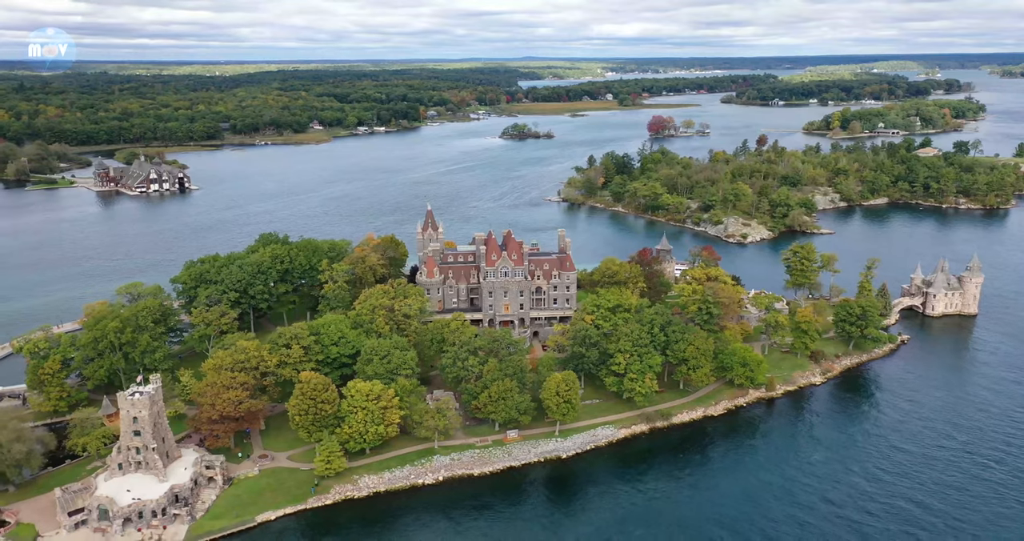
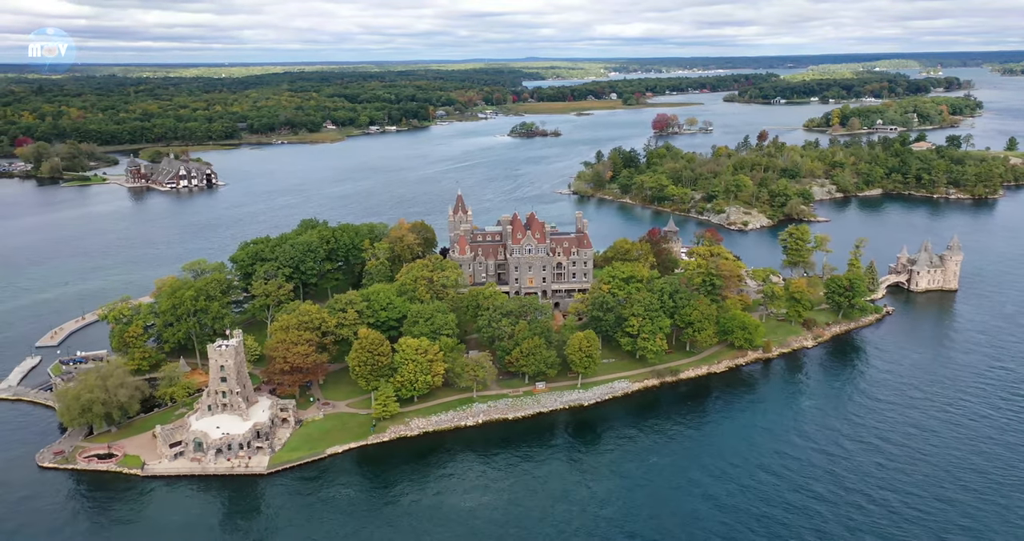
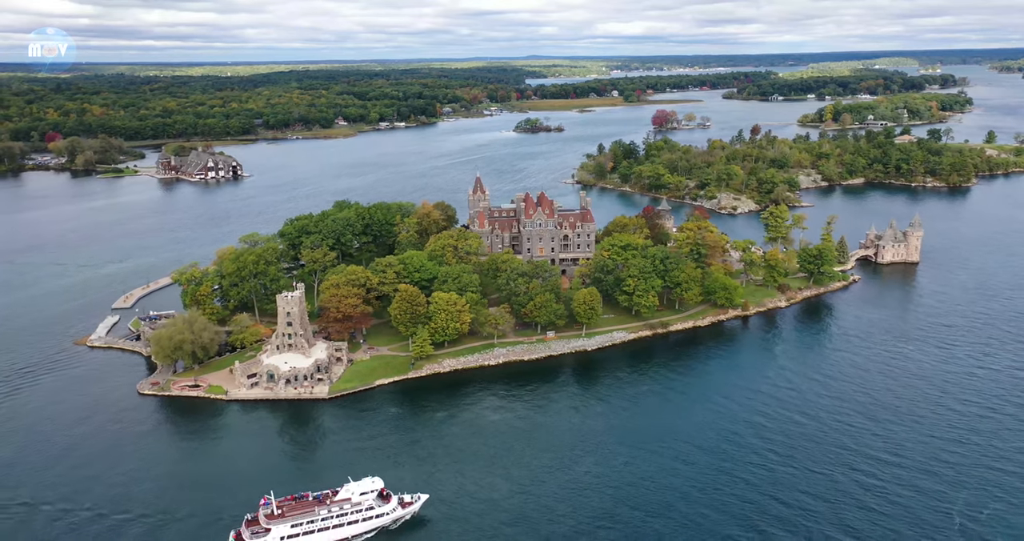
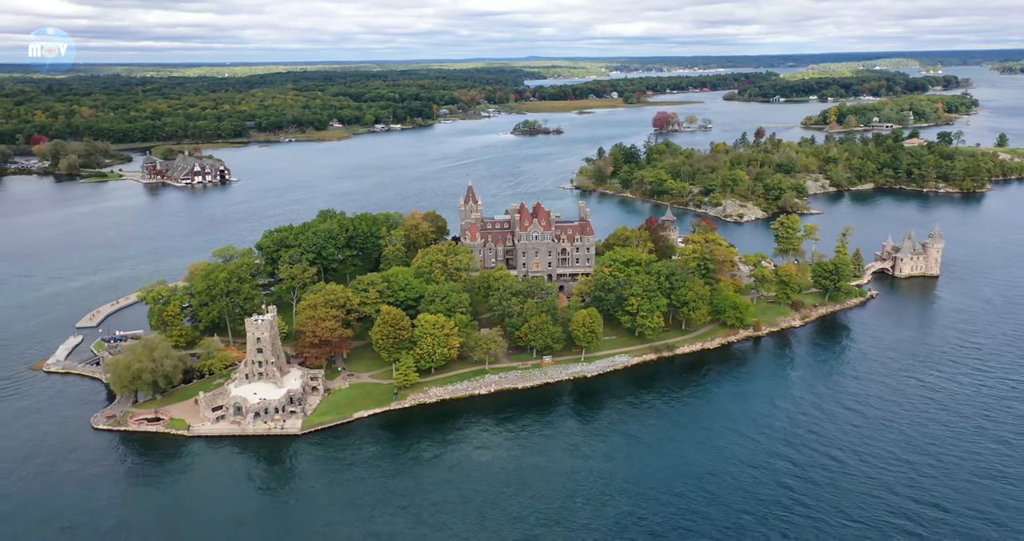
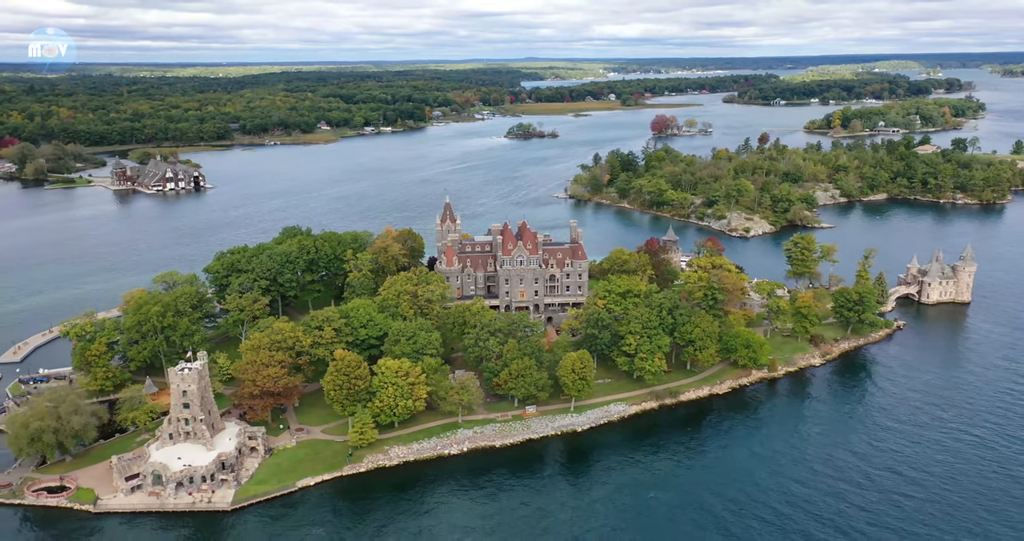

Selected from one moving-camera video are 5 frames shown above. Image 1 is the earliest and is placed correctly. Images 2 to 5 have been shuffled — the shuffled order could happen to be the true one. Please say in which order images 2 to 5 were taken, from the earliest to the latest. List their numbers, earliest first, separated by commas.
5, 2, 4, 3
